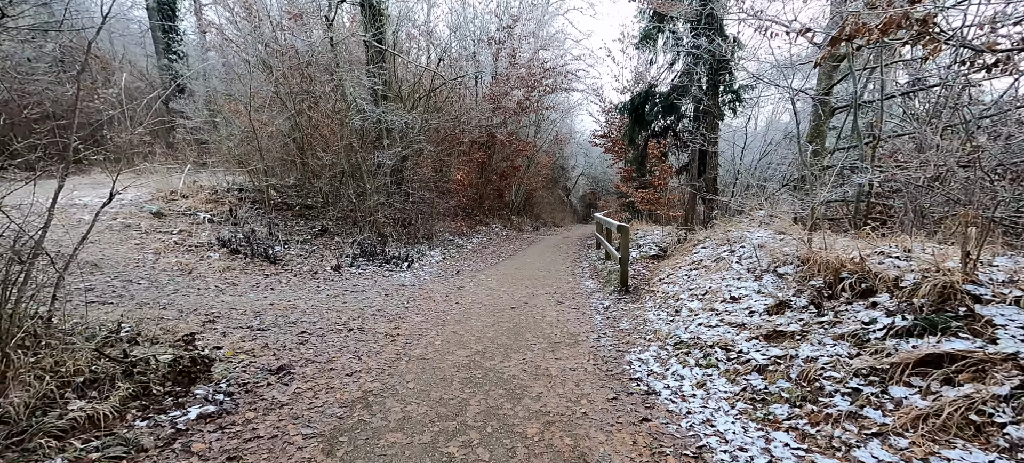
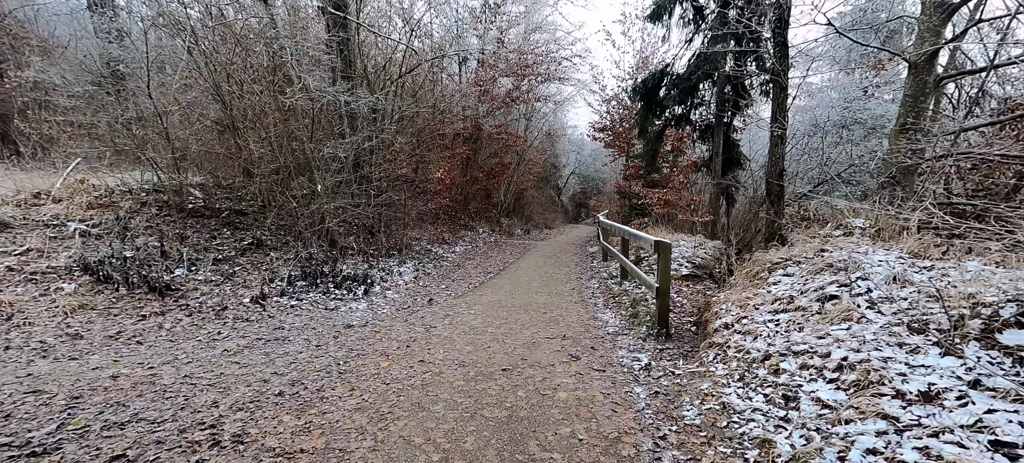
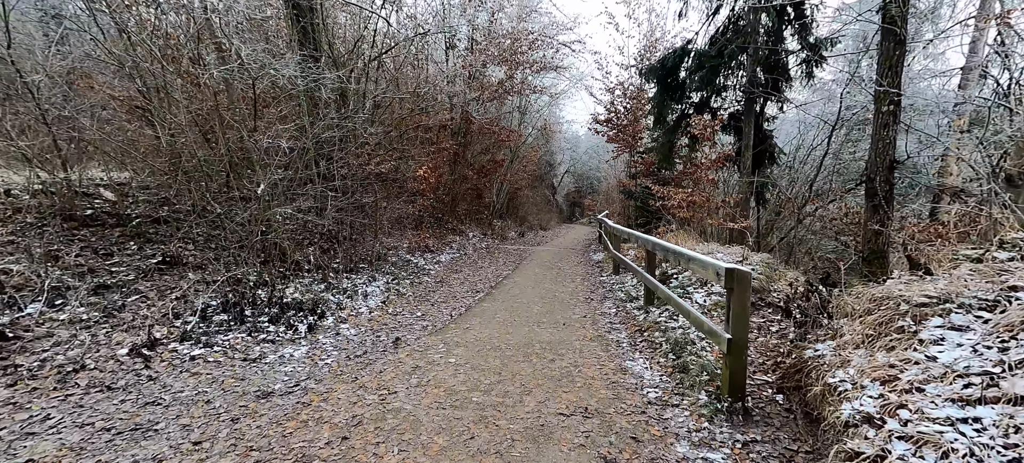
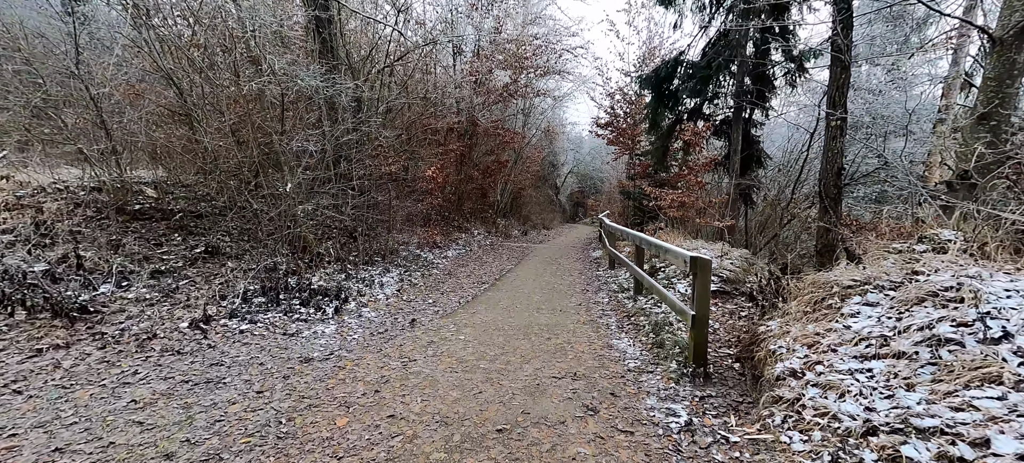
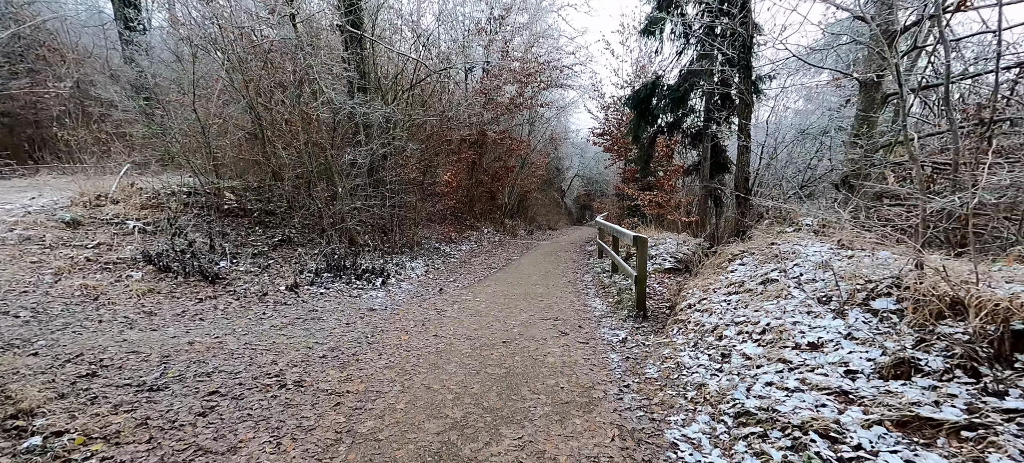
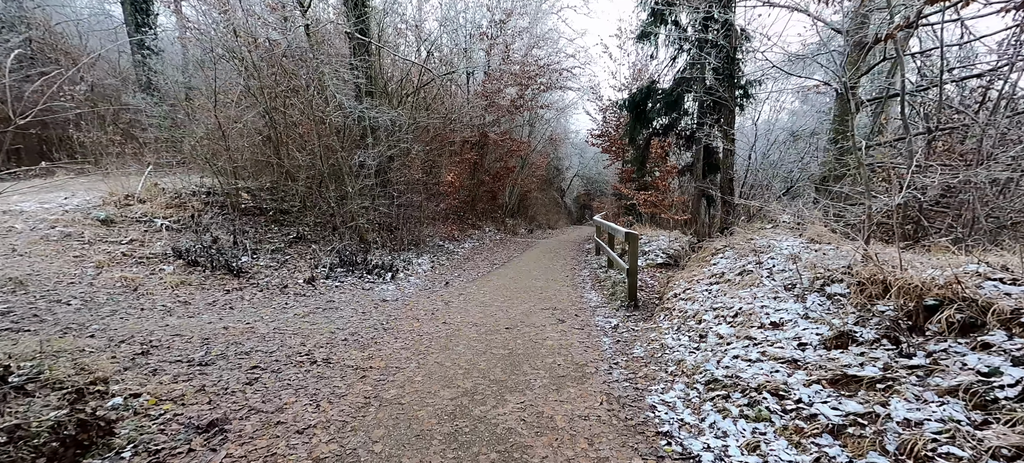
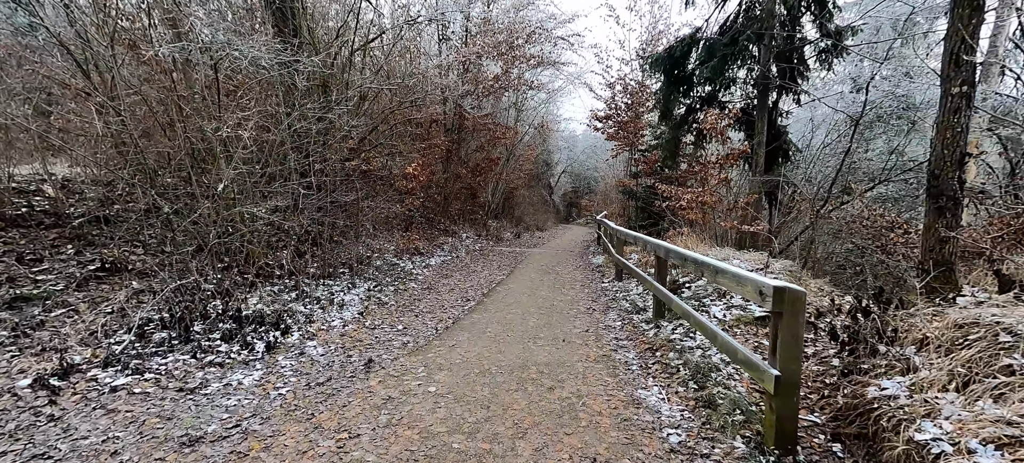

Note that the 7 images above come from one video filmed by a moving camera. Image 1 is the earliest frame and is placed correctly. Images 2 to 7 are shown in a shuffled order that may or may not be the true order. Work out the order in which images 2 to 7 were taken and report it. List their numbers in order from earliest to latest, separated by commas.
6, 5, 2, 4, 3, 7
